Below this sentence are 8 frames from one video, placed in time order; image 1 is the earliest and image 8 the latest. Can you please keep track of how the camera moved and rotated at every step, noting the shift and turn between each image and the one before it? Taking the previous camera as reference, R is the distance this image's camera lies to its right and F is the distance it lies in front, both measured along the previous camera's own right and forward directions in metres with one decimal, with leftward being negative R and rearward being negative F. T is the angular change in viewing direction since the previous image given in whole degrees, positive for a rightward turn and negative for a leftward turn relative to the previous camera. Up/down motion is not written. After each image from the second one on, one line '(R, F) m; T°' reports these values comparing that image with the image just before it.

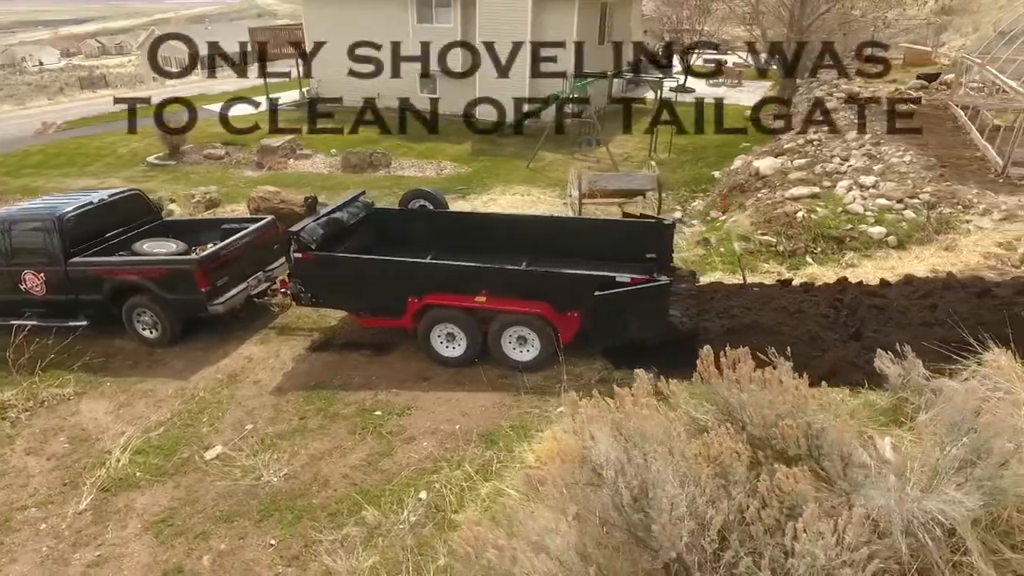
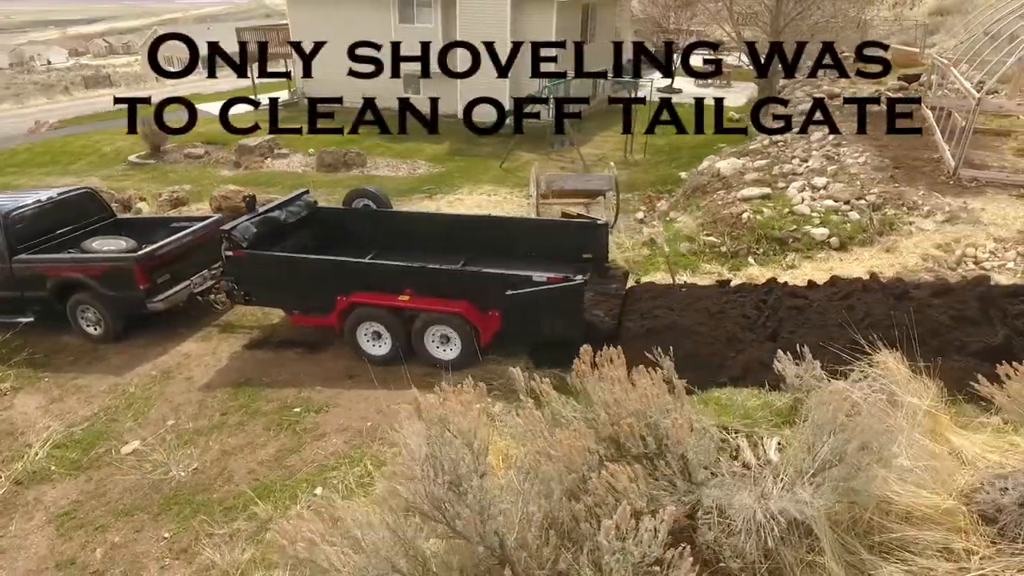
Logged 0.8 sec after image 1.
(+0.9, 0.0) m; -1°
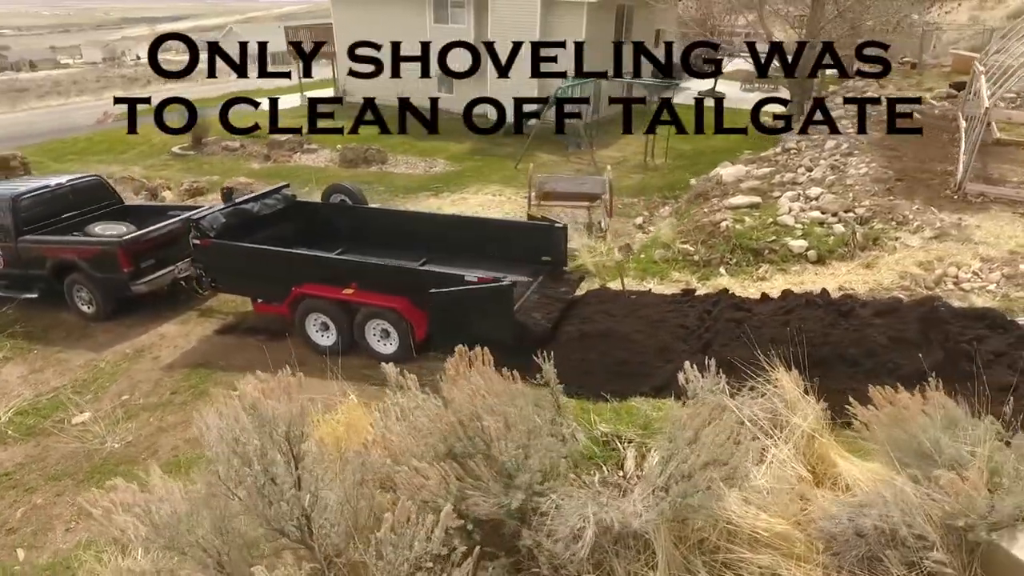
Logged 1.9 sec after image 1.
(+1.4, 0.0) m; -5°
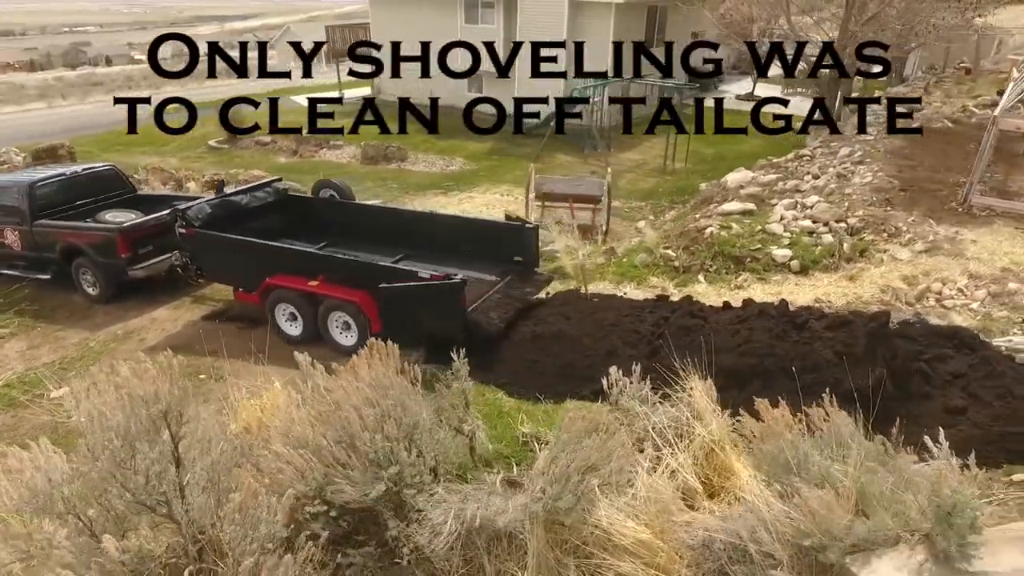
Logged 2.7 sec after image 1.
(+1.0, 0.0) m; -4°
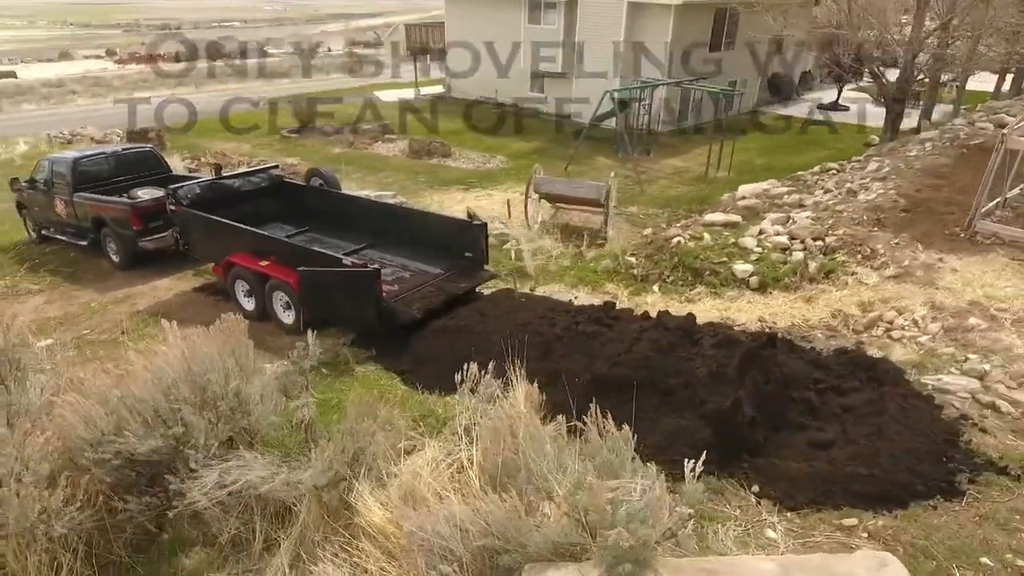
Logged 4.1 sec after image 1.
(+2.0, 0.0) m; -9°
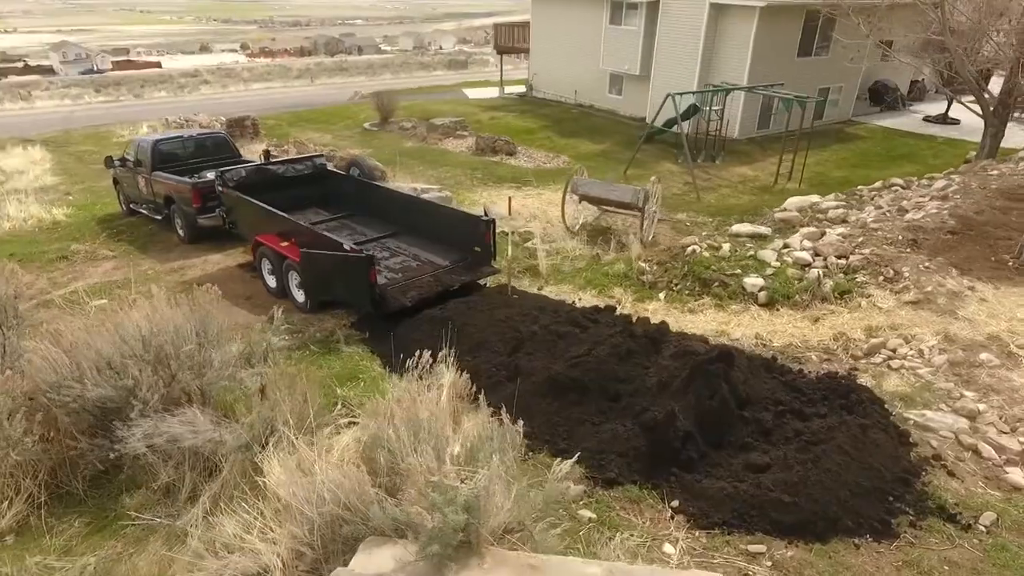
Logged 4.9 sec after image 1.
(+1.2, 0.0) m; -9°
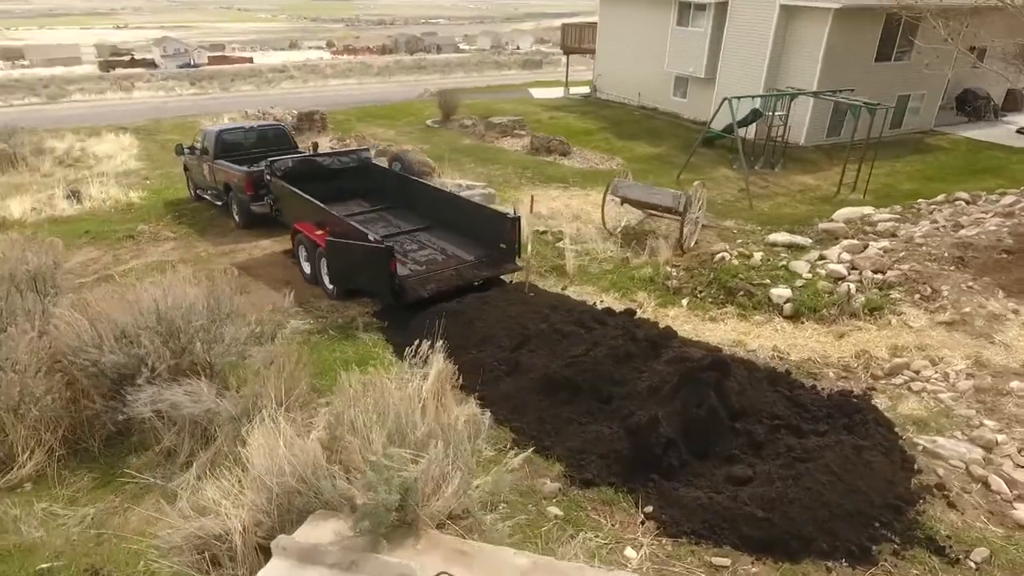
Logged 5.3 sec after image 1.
(+0.6, 0.0) m; -6°
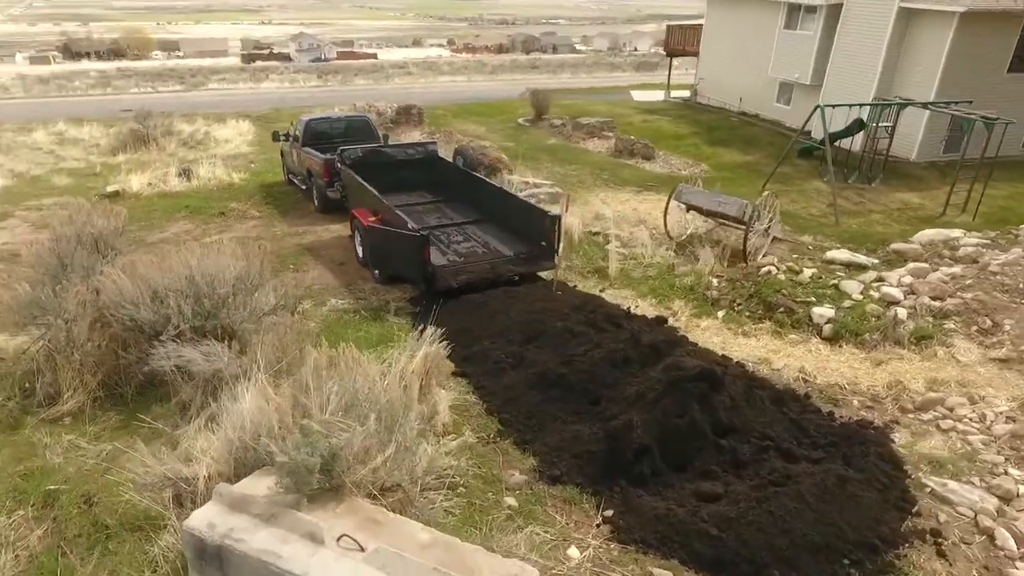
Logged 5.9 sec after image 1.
(+0.9, 0.0) m; -9°
